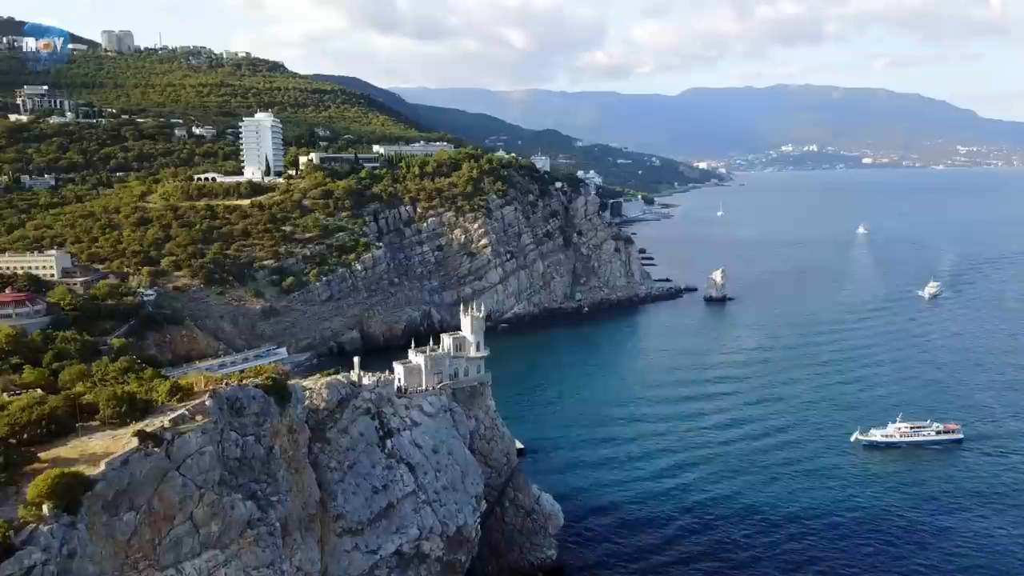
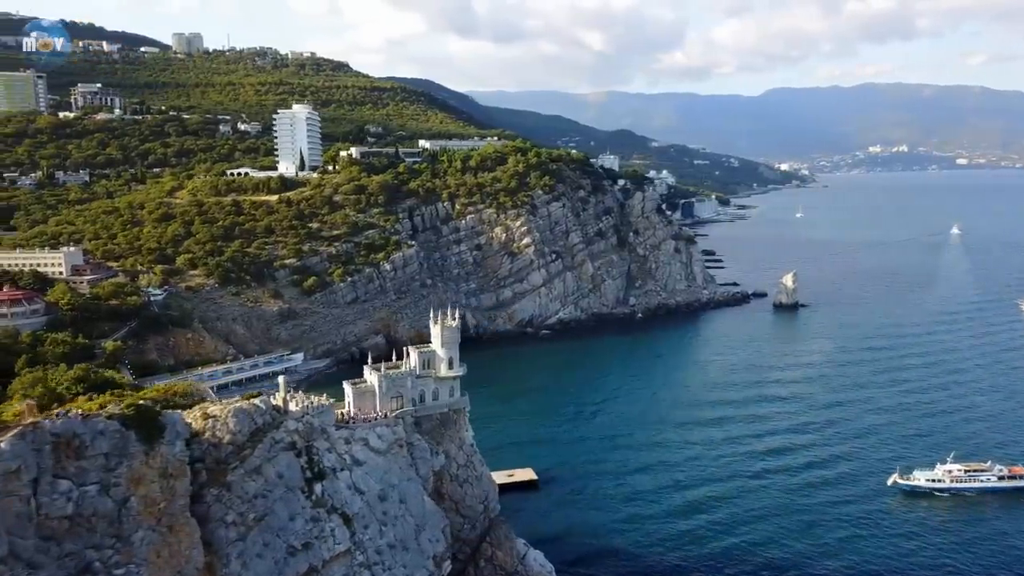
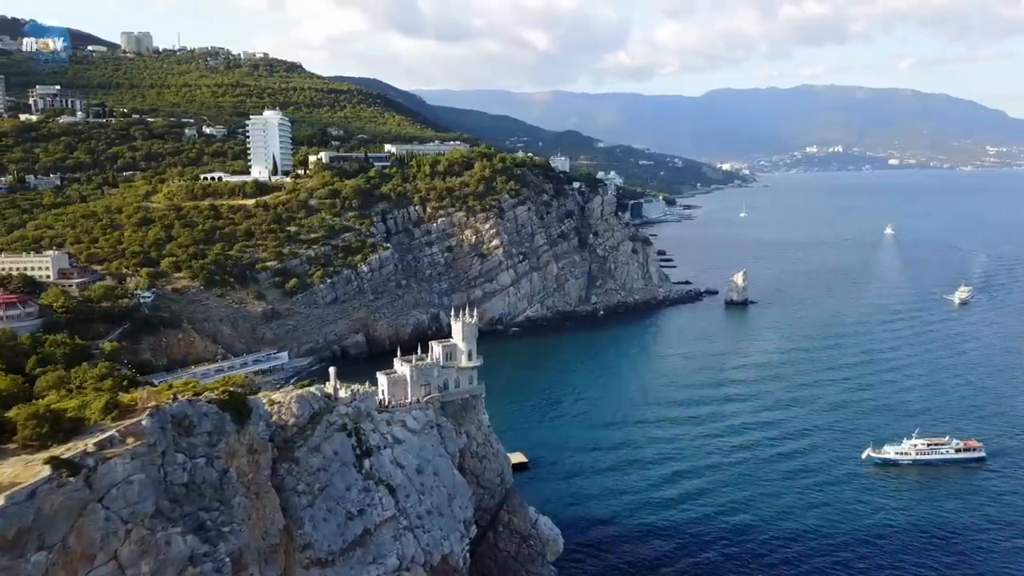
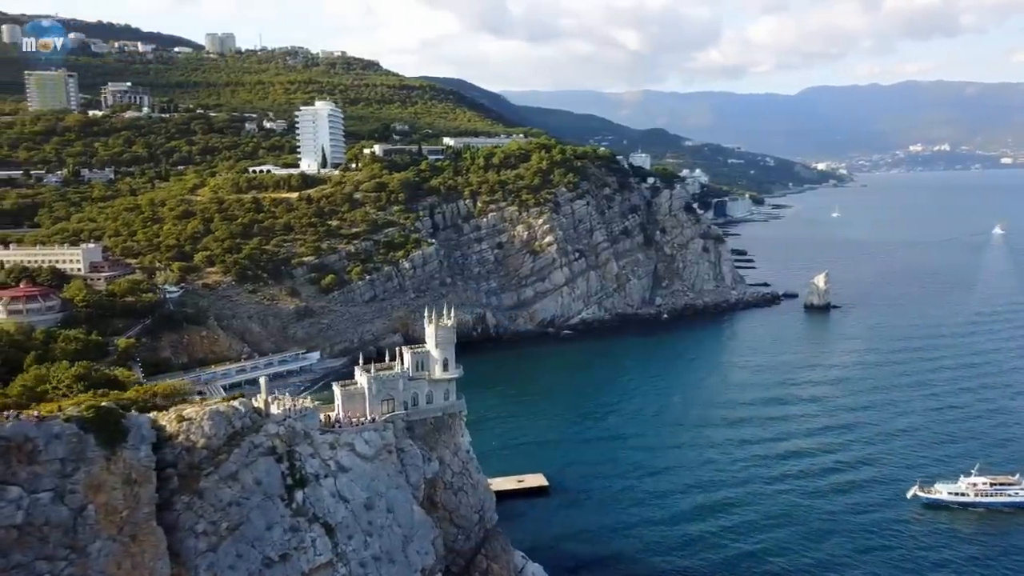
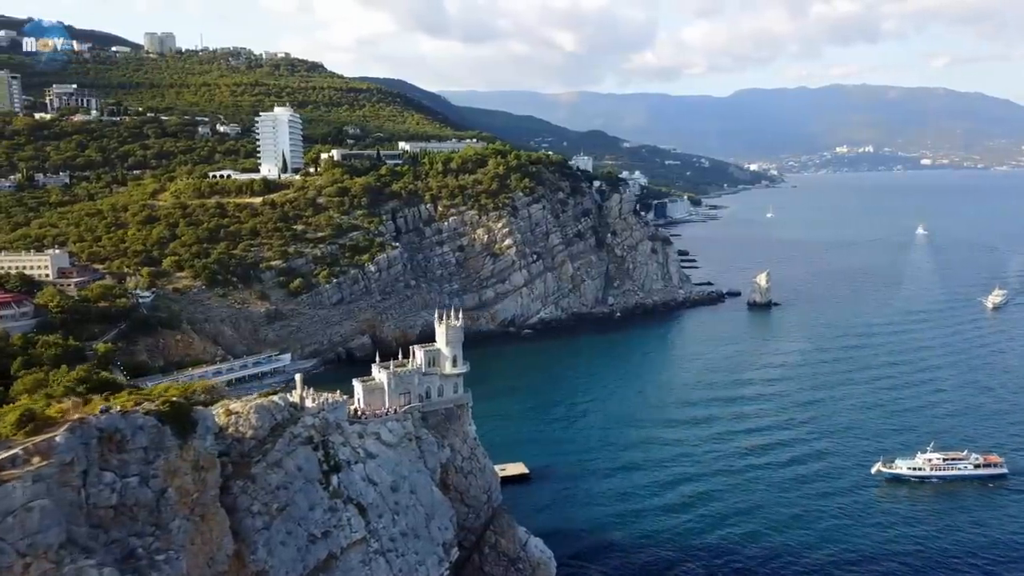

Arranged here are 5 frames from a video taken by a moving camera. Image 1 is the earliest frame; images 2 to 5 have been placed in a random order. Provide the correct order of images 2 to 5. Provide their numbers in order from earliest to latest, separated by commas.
3, 5, 2, 4
